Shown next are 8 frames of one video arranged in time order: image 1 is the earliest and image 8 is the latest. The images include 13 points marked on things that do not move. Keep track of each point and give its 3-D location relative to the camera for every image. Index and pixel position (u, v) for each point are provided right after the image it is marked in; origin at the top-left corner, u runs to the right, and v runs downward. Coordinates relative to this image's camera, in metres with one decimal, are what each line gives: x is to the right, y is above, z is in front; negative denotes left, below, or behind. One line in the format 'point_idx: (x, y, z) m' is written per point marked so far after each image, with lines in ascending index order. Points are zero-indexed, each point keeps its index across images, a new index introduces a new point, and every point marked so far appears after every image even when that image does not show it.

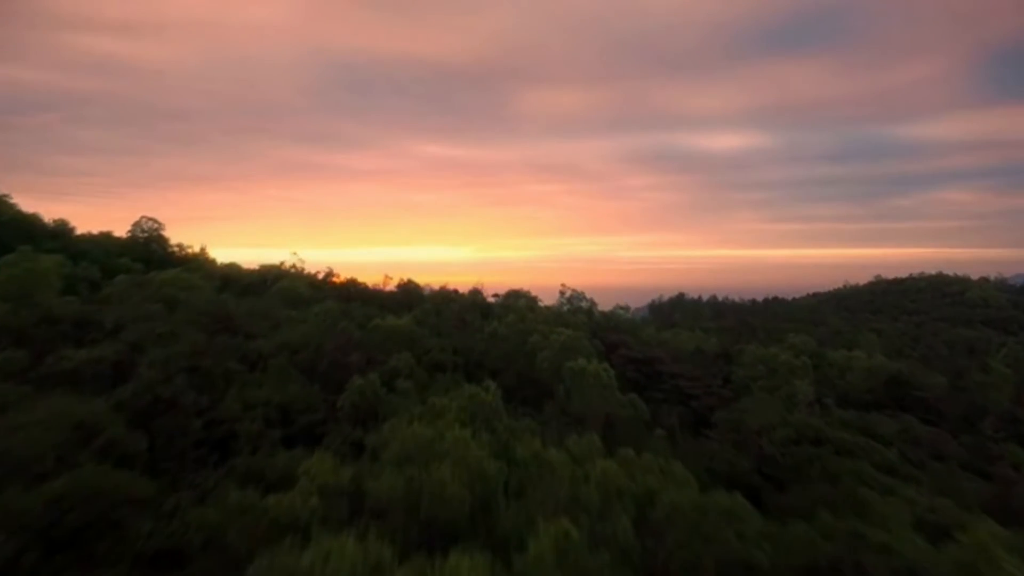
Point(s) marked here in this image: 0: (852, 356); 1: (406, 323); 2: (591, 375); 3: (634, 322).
0: (+5.2, -1.0, +15.0) m
1: (-1.0, -0.3, +9.7) m
2: (+0.7, -0.8, +8.8) m
3: (+2.3, -0.7, +18.5) m
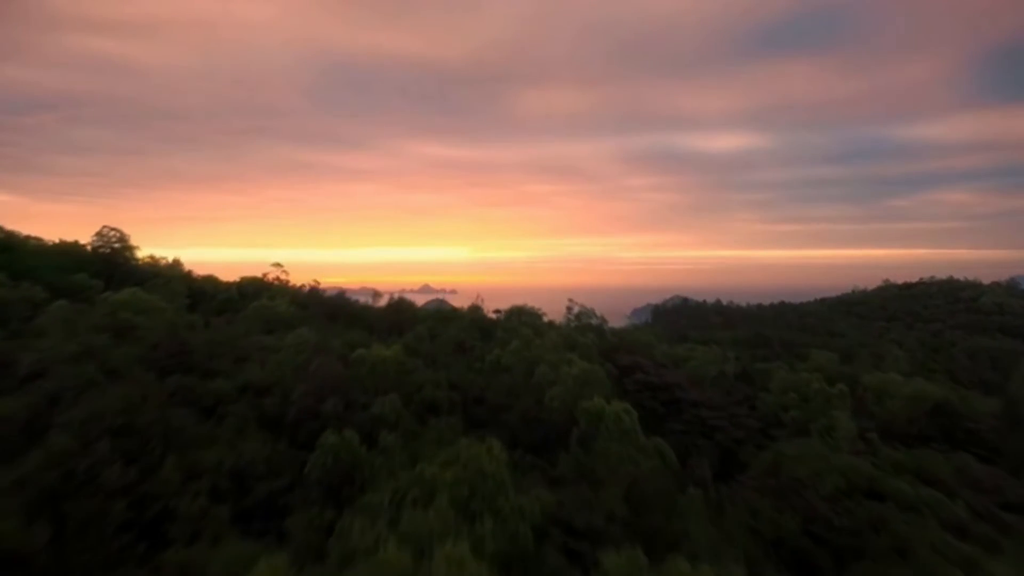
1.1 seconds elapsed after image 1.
0: (+5.2, -1.2, +13.7) m
1: (-1.0, -0.6, +8.4) m
2: (+0.8, -1.0, +7.5) m
3: (+2.3, -0.9, +17.2) m
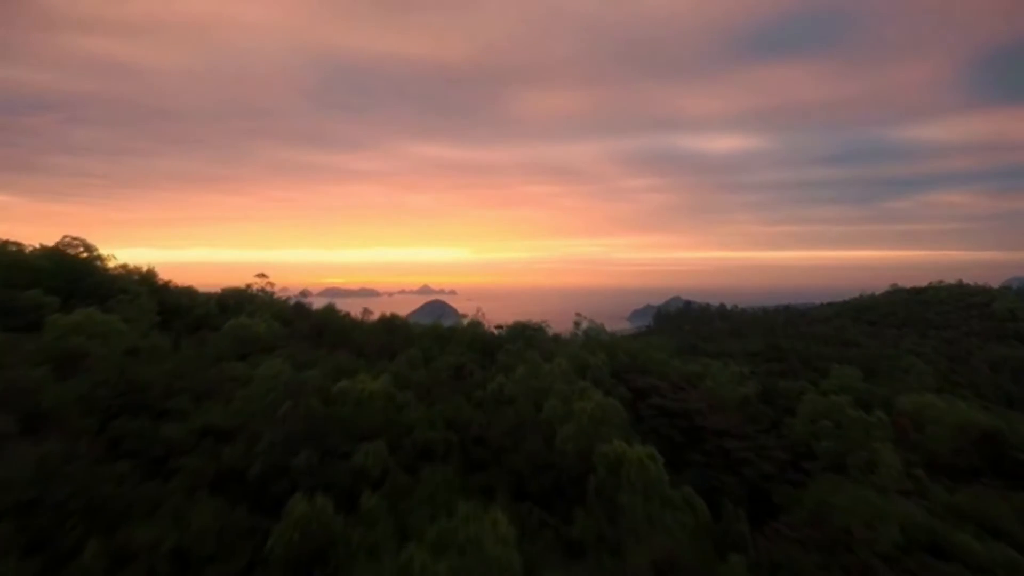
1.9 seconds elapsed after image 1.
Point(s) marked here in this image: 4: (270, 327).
0: (+5.2, -1.4, +12.6) m
1: (-1.0, -0.7, +7.3) m
2: (+0.8, -1.2, +6.4) m
3: (+2.4, -1.1, +16.1) m
4: (-2.6, -0.4, +10.5) m
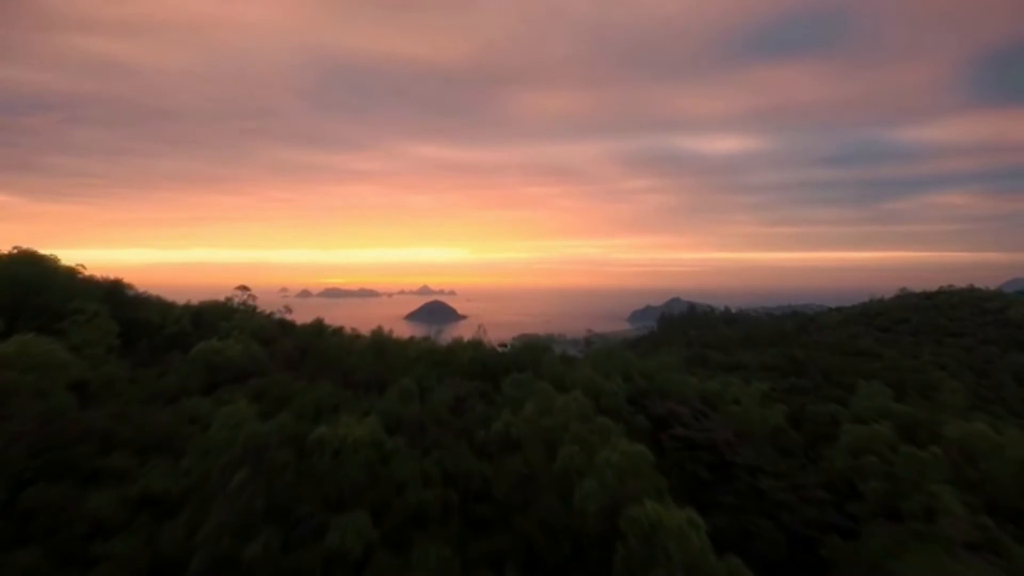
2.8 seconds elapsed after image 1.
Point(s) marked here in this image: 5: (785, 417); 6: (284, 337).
0: (+5.3, -1.6, +11.5) m
1: (-0.9, -0.9, +6.2) m
2: (+0.9, -1.3, +5.3) m
3: (+2.4, -1.3, +15.0) m
4: (-2.5, -0.6, +9.3) m
5: (+3.3, -1.5, +11.8) m
6: (-2.5, -0.5, +11.0) m
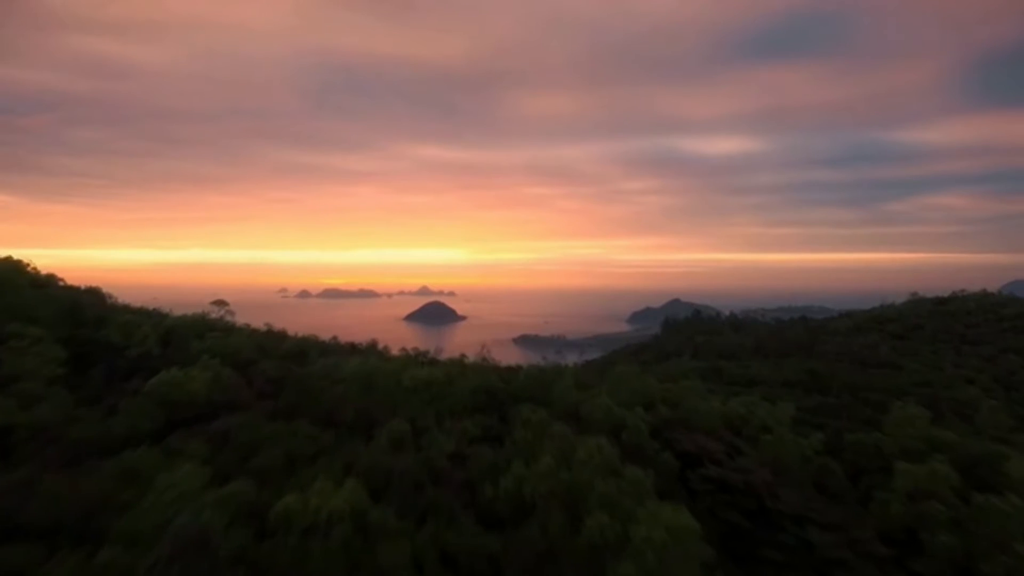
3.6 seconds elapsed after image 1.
0: (+5.4, -1.8, +10.2) m
1: (-0.8, -1.1, +5.0) m
2: (+0.9, -1.5, +4.1) m
3: (+2.5, -1.4, +13.8) m
4: (-2.4, -0.7, +8.1) m
5: (+3.4, -1.7, +10.6) m
6: (-2.5, -0.7, +9.8) m
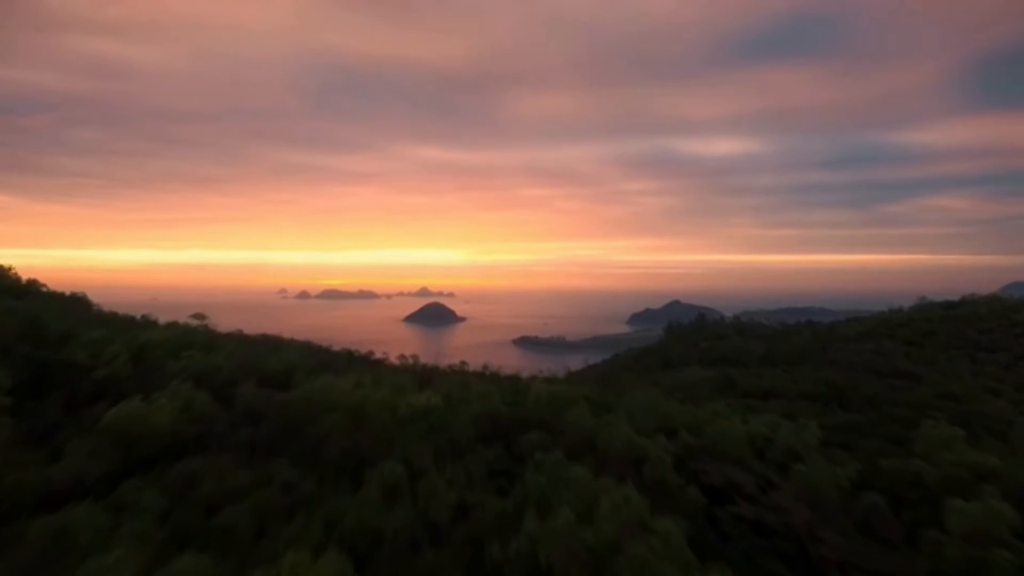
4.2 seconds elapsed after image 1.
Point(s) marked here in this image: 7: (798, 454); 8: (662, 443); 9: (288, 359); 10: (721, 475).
0: (+5.4, -1.9, +9.3) m
1: (-0.8, -1.2, +4.0) m
2: (+1.0, -1.6, +3.1) m
3: (+2.6, -1.6, +12.8) m
4: (-2.4, -0.9, +7.2) m
5: (+3.4, -1.9, +9.7) m
6: (-2.4, -0.8, +8.9) m
7: (+3.1, -1.8, +10.7) m
8: (+1.3, -1.3, +8.5) m
9: (-2.4, -0.7, +10.3) m
10: (+1.8, -1.6, +8.2) m
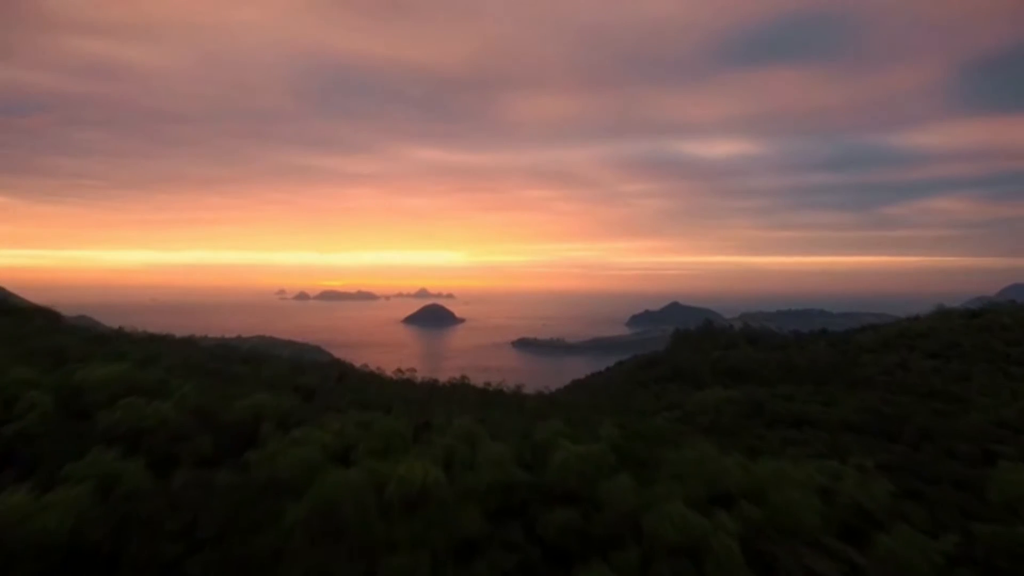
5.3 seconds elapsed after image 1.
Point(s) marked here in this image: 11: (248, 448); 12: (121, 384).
0: (+5.6, -2.2, +7.5) m
1: (-0.6, -1.4, +2.2) m
2: (+1.1, -1.9, +1.3) m
3: (+2.7, -1.8, +11.0) m
4: (-2.2, -1.1, +5.3) m
5: (+3.6, -2.1, +7.8) m
6: (-2.3, -1.1, +7.0) m
7: (+3.2, -2.0, +8.8) m
8: (+1.4, -1.6, +6.6) m
9: (-2.2, -1.0, +8.5) m
10: (+1.9, -1.8, +6.4) m
11: (-2.0, -1.1, +7.2) m
12: (-3.3, -0.8, +8.2) m
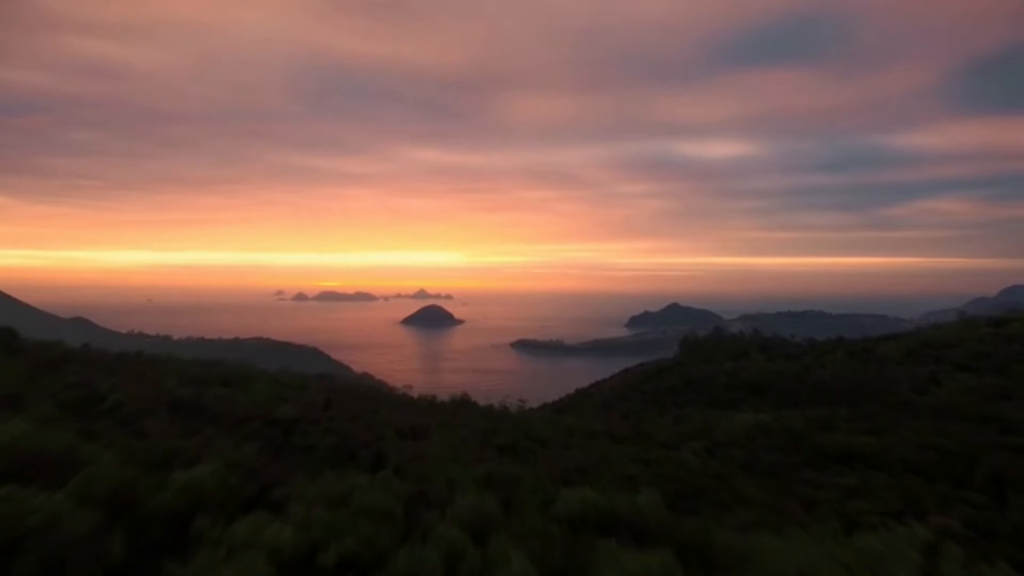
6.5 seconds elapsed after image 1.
0: (+5.7, -2.4, +5.4) m
1: (-0.5, -1.7, +0.1) m
2: (+1.3, -2.1, -0.8) m
3: (+2.8, -2.1, +8.9) m
4: (-2.1, -1.4, +3.2) m
5: (+3.7, -2.4, +5.8) m
6: (-2.1, -1.3, +4.9) m
7: (+3.4, -2.3, +6.8) m
8: (+1.6, -1.8, +4.6) m
9: (-2.1, -1.2, +6.4) m
10: (+2.1, -2.1, +4.3) m
11: (-1.8, -1.4, +5.1) m
12: (-3.2, -1.0, +6.1) m
